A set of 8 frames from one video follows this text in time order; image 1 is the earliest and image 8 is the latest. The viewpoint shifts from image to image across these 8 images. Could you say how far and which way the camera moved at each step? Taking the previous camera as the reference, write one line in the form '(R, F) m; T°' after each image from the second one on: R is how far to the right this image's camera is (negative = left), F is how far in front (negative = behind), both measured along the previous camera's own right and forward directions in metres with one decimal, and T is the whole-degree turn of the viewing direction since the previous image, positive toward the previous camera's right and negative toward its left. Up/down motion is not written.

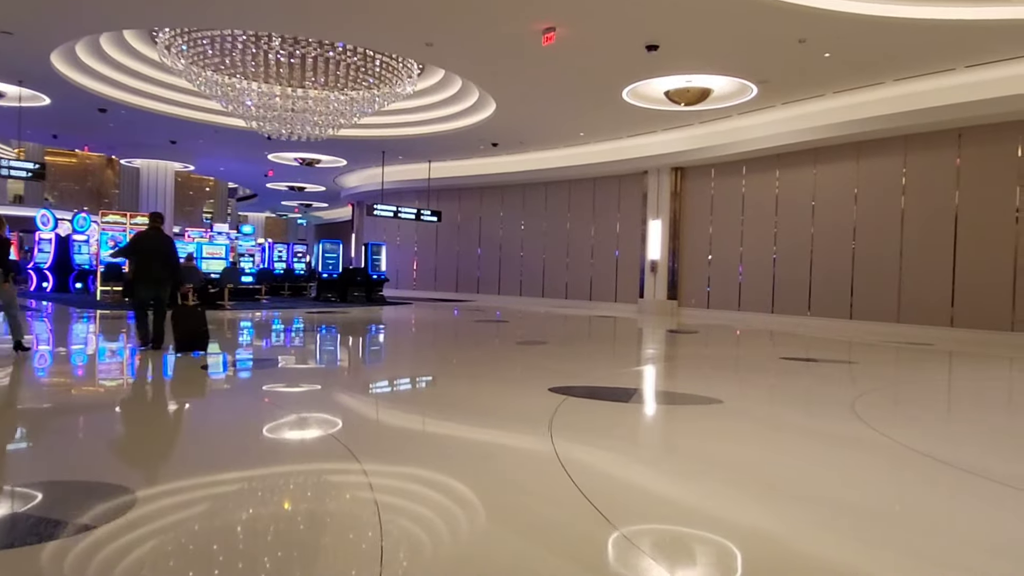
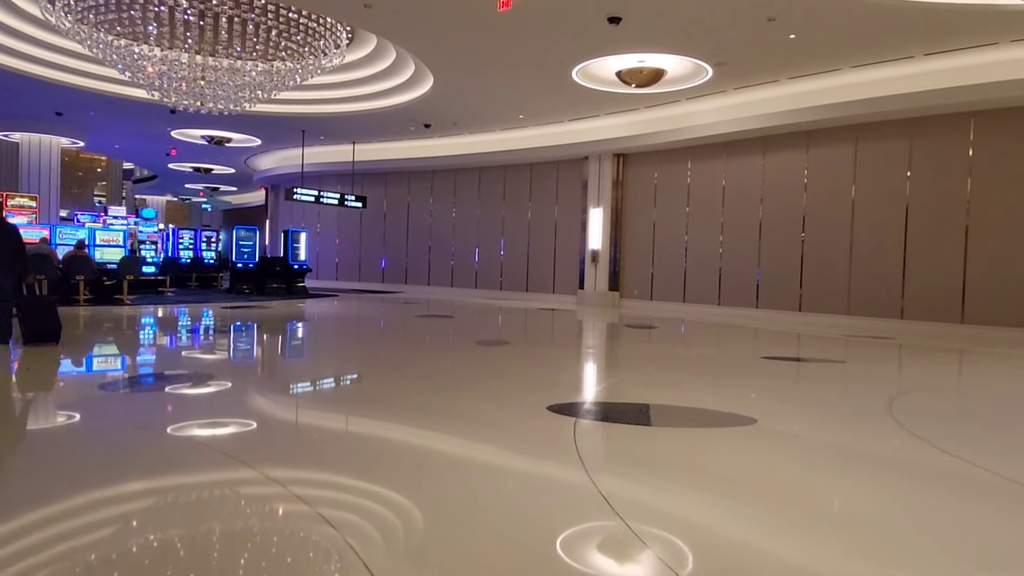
(-0.3, +0.6) m; +7°
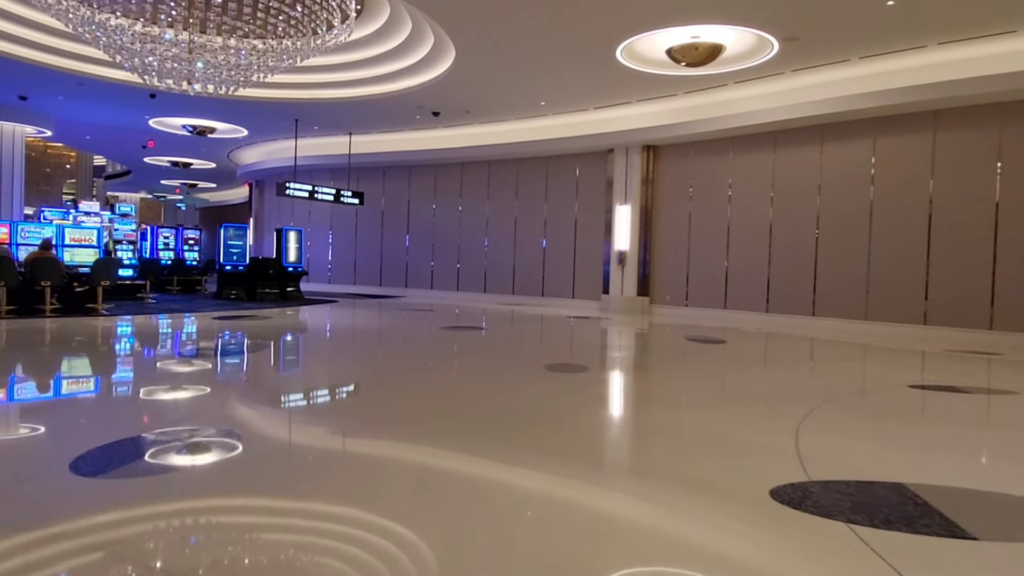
(-0.6, +1.0) m; +2°
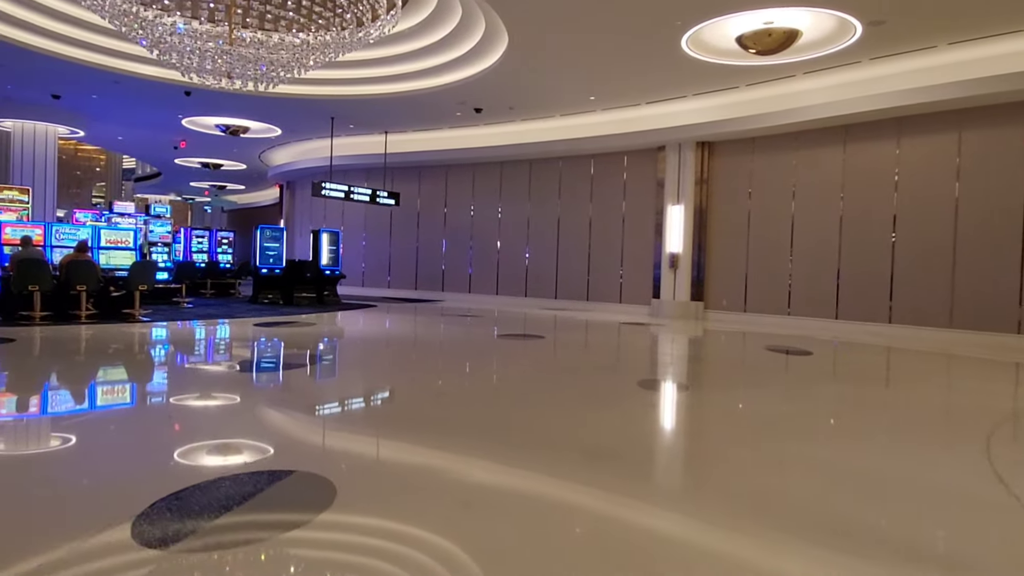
(-0.3, +0.4) m; -2°
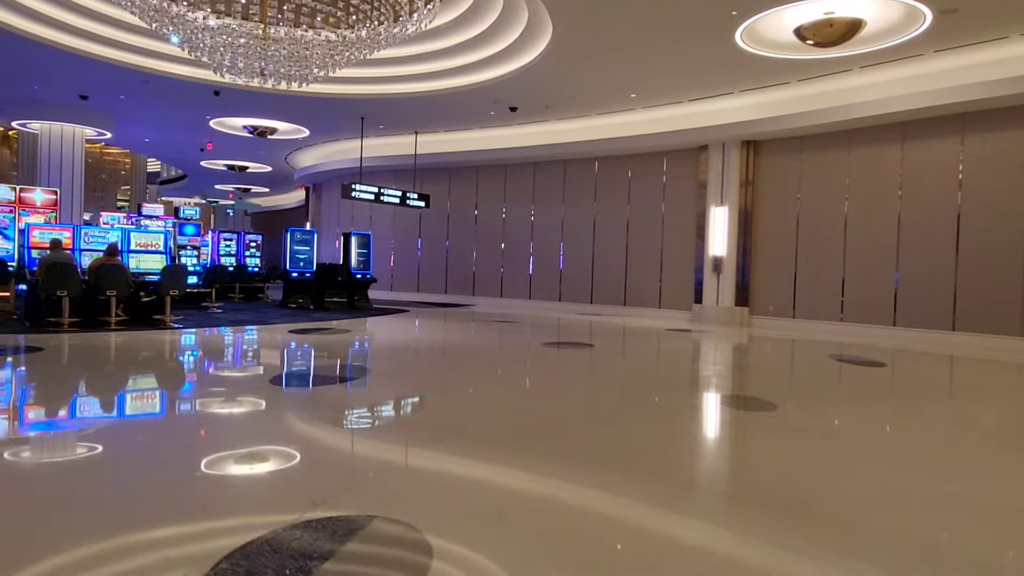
(-0.2, +0.3) m; -1°
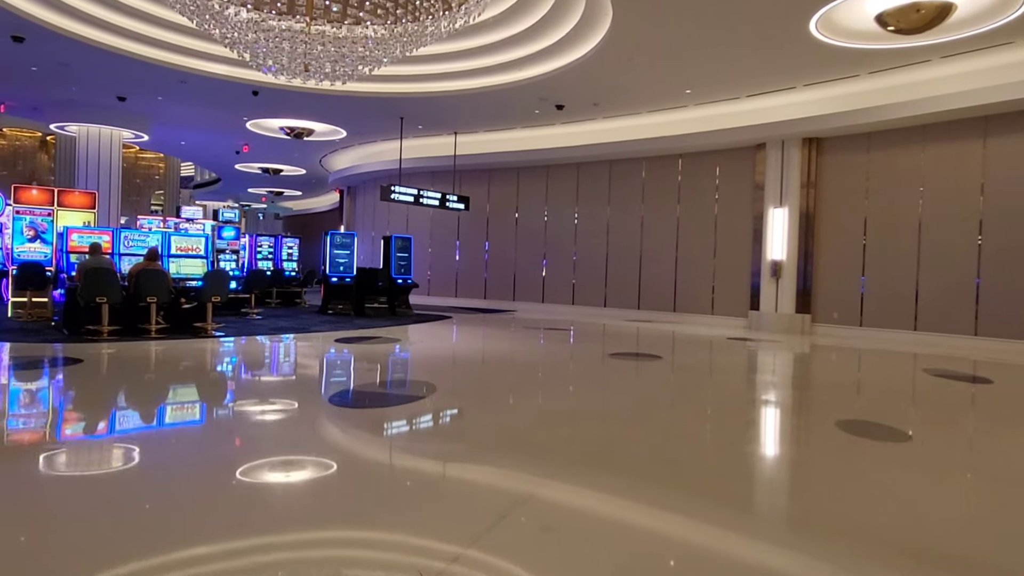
(-0.3, +0.4) m; -2°
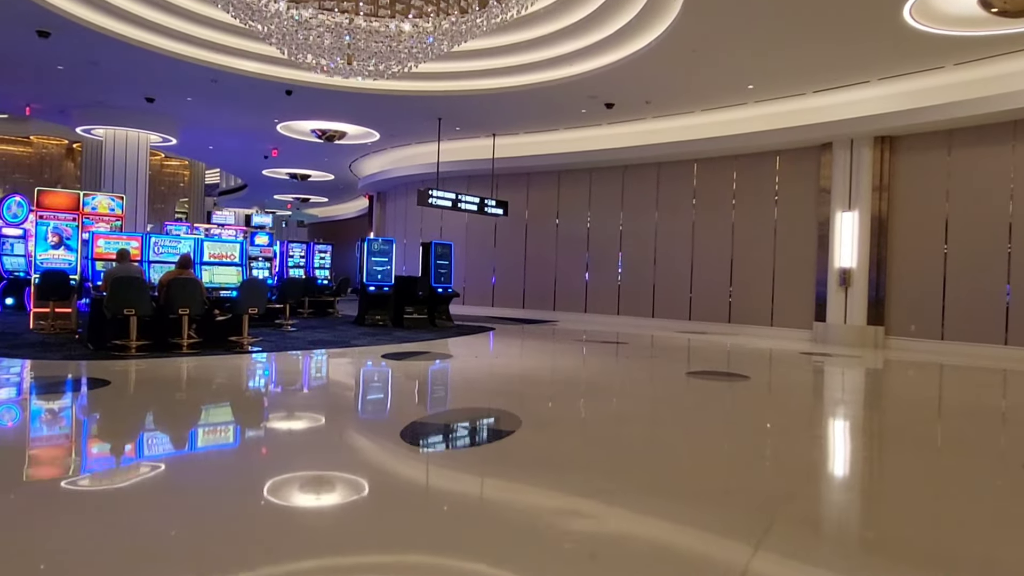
(-0.3, +0.5) m; -2°
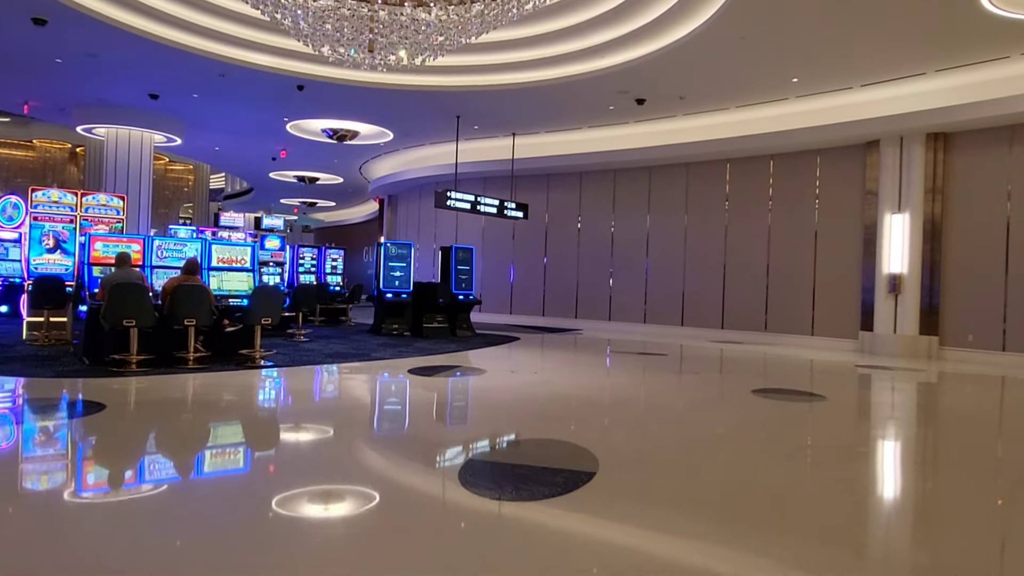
(-0.2, +0.5) m; 0°
